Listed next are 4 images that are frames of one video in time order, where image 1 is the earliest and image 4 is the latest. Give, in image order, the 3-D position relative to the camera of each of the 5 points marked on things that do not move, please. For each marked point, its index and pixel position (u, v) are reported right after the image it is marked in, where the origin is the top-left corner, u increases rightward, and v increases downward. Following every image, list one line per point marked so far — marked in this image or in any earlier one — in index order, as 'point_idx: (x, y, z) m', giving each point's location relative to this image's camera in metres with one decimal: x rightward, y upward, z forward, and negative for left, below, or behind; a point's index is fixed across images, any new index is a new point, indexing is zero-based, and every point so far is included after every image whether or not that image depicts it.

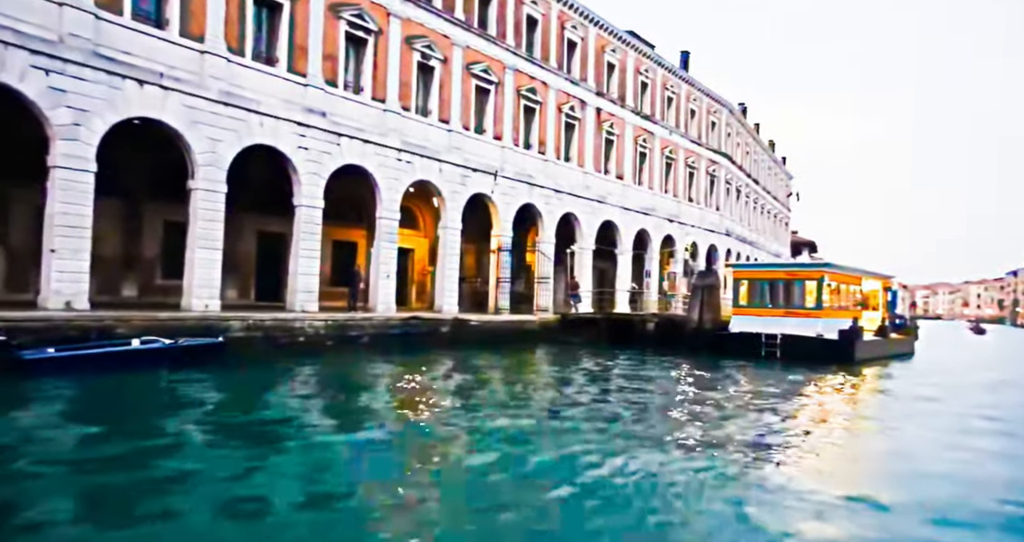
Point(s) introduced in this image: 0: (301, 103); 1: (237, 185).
0: (-5.2, +4.1, +17.5) m
1: (-7.5, +2.4, +19.0) m
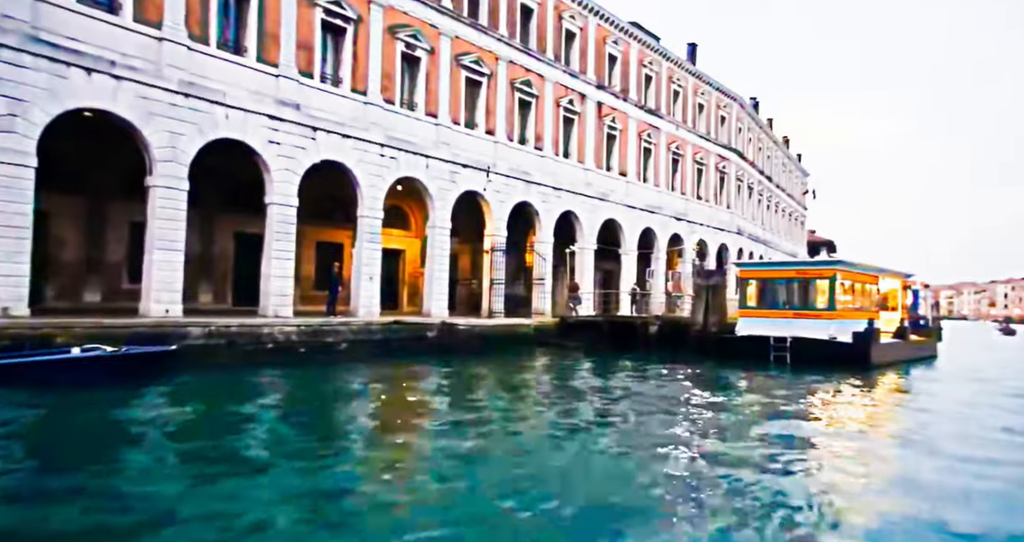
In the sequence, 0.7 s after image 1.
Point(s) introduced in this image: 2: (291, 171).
0: (-5.6, +4.1, +16.4) m
1: (-7.8, +2.3, +18.0) m
2: (-5.3, +2.4, +16.9) m
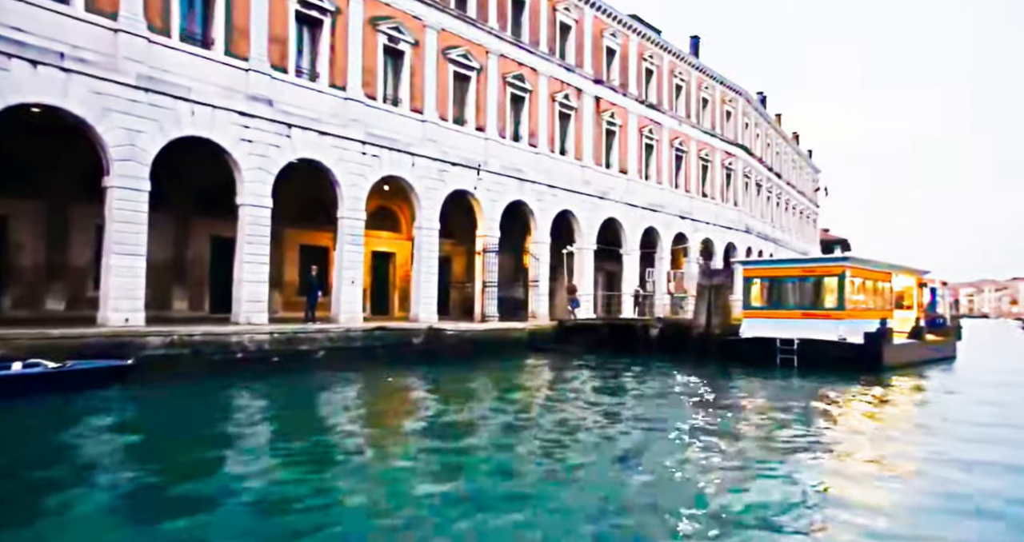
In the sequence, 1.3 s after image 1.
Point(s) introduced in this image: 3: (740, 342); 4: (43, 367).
0: (-5.9, +4.0, +15.6) m
1: (-8.1, +2.1, +17.2) m
2: (-5.6, +2.3, +16.0) m
3: (+6.3, -1.9, +19.5) m
4: (-7.2, -1.5, +11.2) m
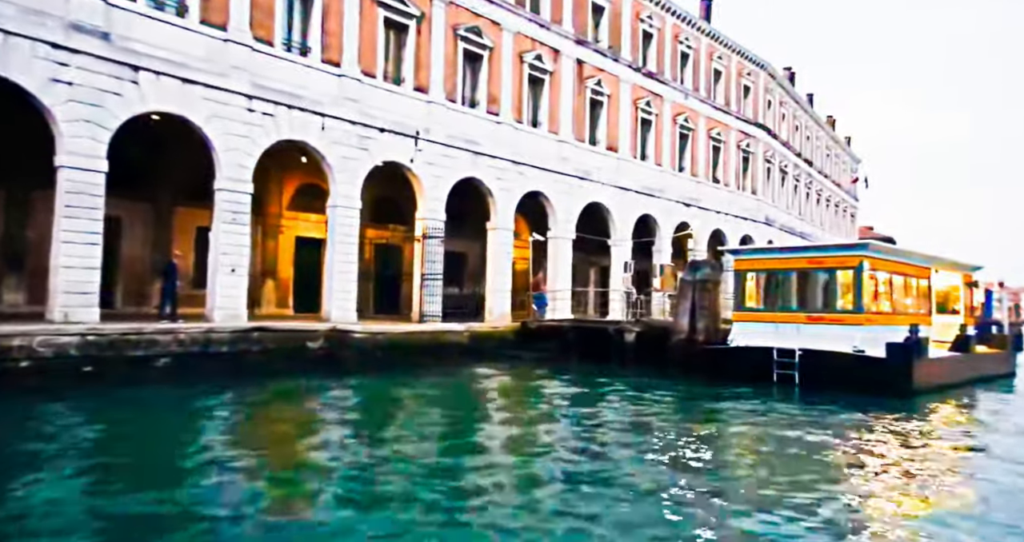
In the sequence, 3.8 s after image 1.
0: (-7.7, +4.3, +12.1) m
1: (-9.7, +2.5, +13.8) m
2: (-7.3, +2.6, +12.5) m
3: (+4.7, -1.7, +15.2) m
4: (-9.3, -1.1, +7.7) m
